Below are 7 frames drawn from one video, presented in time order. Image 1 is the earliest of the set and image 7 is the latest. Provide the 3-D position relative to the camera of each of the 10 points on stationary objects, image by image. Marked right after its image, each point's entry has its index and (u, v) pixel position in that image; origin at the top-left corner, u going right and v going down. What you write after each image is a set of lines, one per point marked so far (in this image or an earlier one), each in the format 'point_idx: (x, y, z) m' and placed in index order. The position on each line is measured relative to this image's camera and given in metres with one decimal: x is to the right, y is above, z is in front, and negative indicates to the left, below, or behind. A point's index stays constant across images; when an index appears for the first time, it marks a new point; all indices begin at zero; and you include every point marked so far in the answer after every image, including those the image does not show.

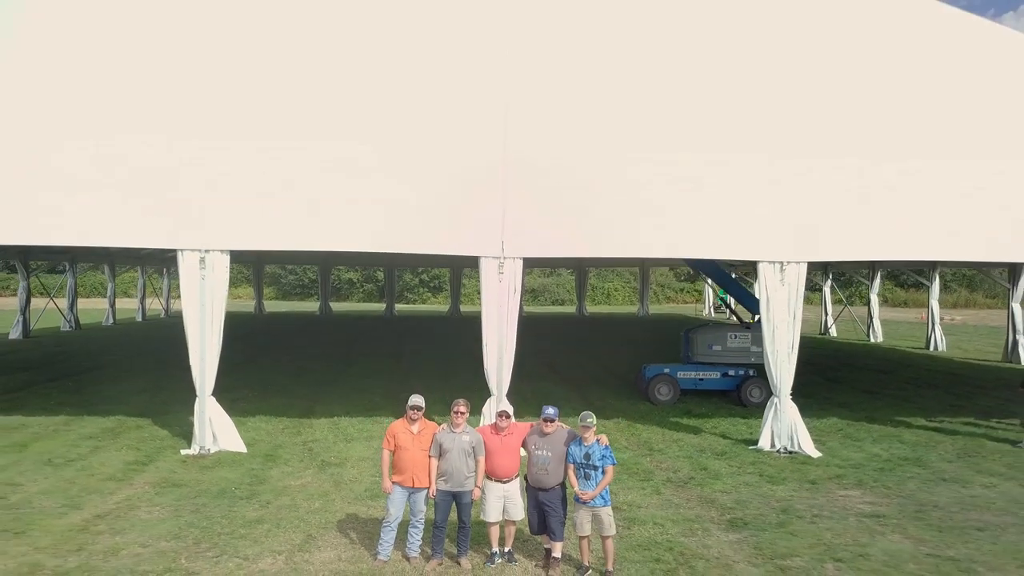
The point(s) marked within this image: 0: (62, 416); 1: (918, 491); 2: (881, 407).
0: (-5.2, -1.4, +9.4) m
1: (+3.3, -1.6, +6.7) m
2: (+5.0, -1.5, +10.9) m
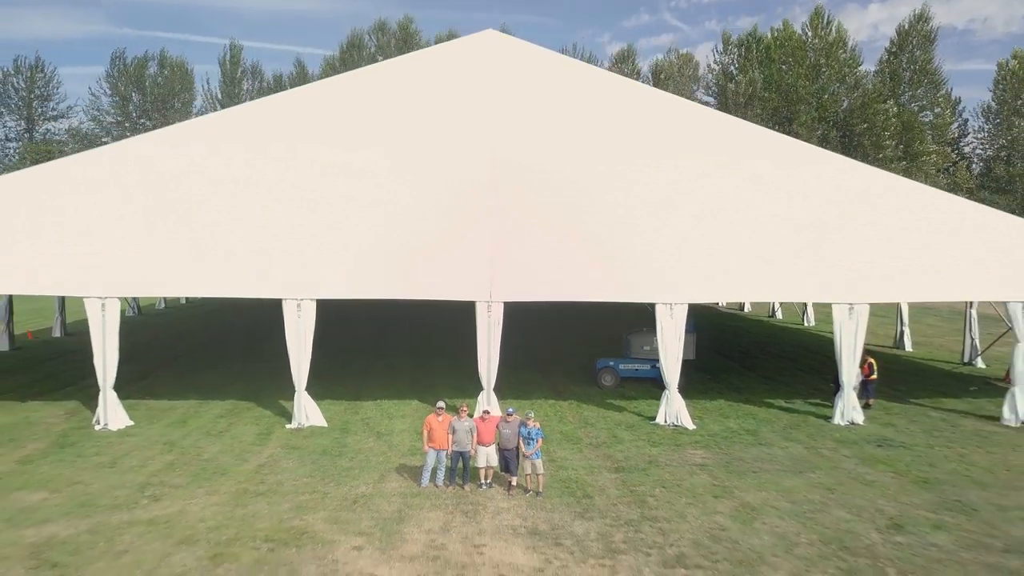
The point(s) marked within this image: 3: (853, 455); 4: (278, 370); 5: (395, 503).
0: (-5.4, -1.8, +13.9) m
1: (+3.1, -2.2, +11.2) m
2: (+4.7, -1.8, +15.3) m
3: (+4.5, -2.2, +10.9) m
4: (-4.5, -1.5, +15.9) m
5: (-1.3, -2.3, +8.8) m
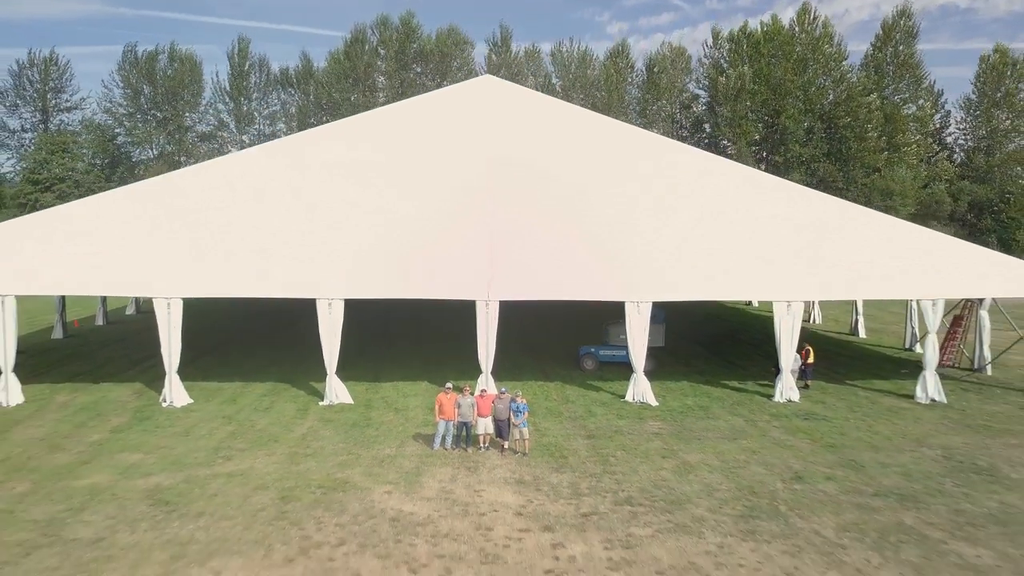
0: (-5.5, -1.8, +16.4) m
1: (+3.0, -2.2, +13.7) m
2: (+4.6, -1.8, +17.9) m
3: (+4.4, -2.3, +13.5) m
4: (-4.7, -1.5, +18.5) m
5: (-1.4, -2.4, +11.4) m
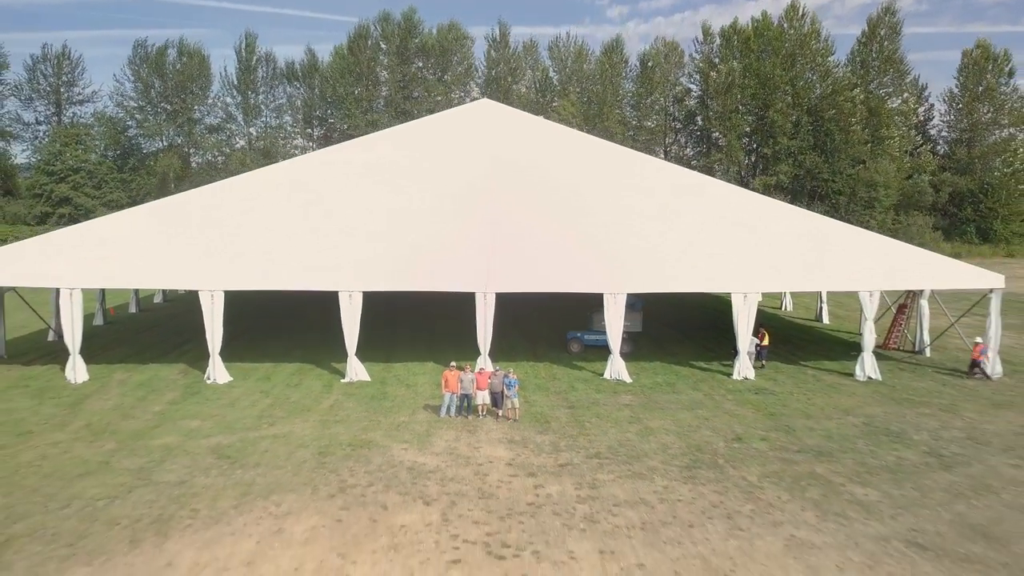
0: (-5.6, -1.7, +18.9) m
1: (+2.9, -2.1, +16.2) m
2: (+4.5, -1.6, +20.4) m
3: (+4.3, -2.1, +16.0) m
4: (-4.8, -1.3, +20.9) m
5: (-1.5, -2.3, +13.9) m
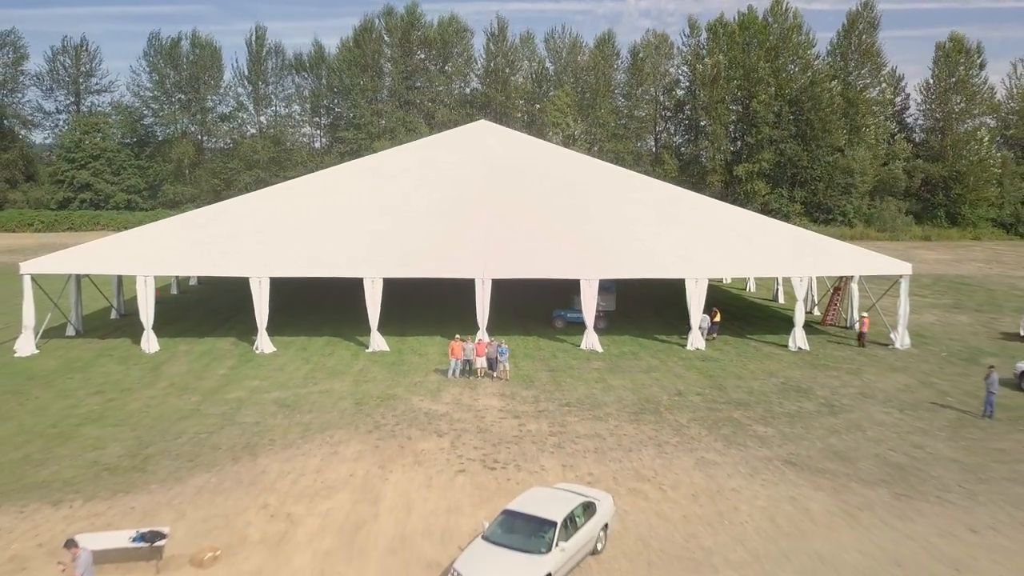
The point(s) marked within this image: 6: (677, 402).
0: (-5.8, -1.3, +22.7) m
1: (+2.7, -1.8, +20.0) m
2: (+4.3, -1.1, +24.2) m
3: (+4.1, -1.8, +19.8) m
4: (-5.0, -0.9, +24.7) m
5: (-1.7, -2.1, +17.7) m
6: (+3.4, -2.3, +16.6) m
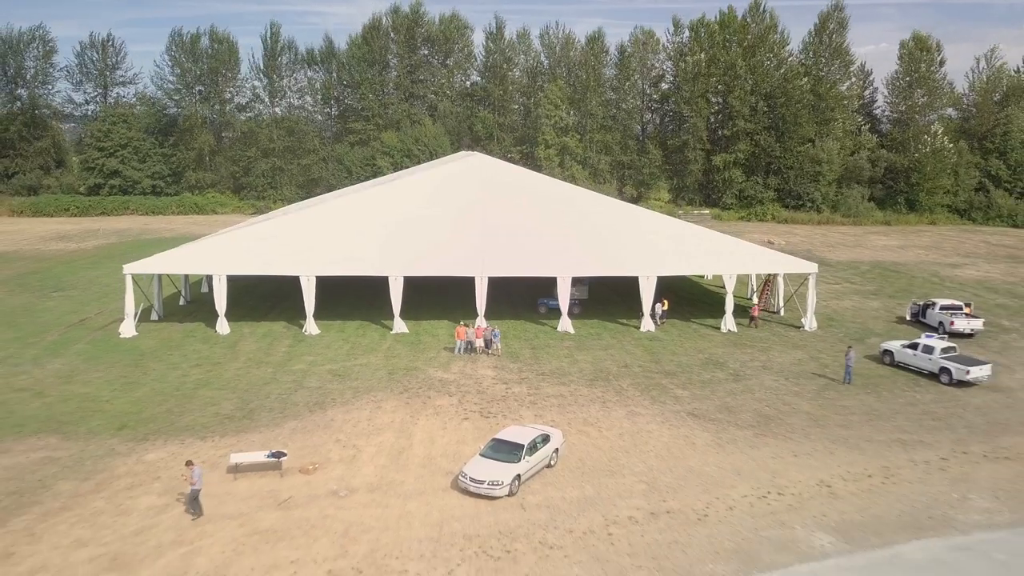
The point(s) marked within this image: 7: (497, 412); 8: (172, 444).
0: (-6.1, -1.1, +28.7) m
1: (+2.4, -1.7, +26.1) m
2: (+4.1, -0.9, +30.2) m
3: (+3.9, -1.7, +25.9) m
4: (-5.2, -0.6, +30.7) m
5: (-2.0, -2.1, +23.8) m
6: (+3.1, -2.3, +22.6) m
7: (-0.3, -2.9, +19.3) m
8: (-7.2, -3.3, +17.2) m
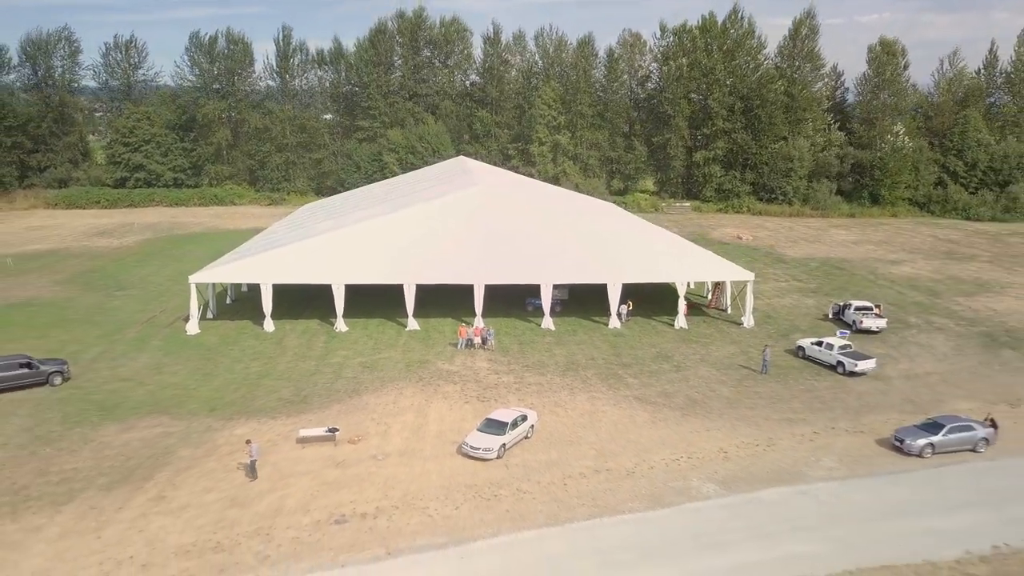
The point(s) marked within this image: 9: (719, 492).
0: (-6.4, -1.2, +35.0) m
1: (+2.1, -2.0, +32.3) m
2: (+3.7, -1.0, +36.4) m
3: (+3.5, -2.0, +32.1) m
4: (-5.6, -0.7, +36.9) m
5: (-2.3, -2.4, +30.0) m
6: (+2.8, -2.7, +28.9) m
7: (-0.7, -3.4, +25.6) m
8: (-7.5, -3.9, +23.5) m
9: (+4.9, -4.9, +19.5) m
